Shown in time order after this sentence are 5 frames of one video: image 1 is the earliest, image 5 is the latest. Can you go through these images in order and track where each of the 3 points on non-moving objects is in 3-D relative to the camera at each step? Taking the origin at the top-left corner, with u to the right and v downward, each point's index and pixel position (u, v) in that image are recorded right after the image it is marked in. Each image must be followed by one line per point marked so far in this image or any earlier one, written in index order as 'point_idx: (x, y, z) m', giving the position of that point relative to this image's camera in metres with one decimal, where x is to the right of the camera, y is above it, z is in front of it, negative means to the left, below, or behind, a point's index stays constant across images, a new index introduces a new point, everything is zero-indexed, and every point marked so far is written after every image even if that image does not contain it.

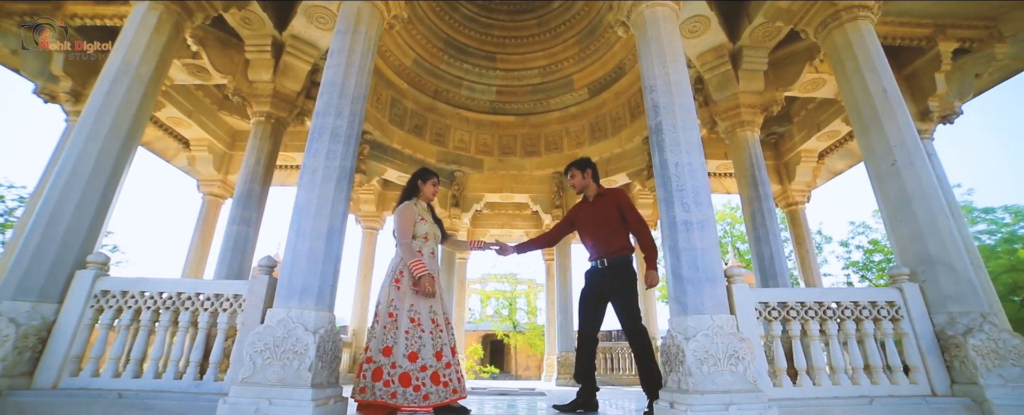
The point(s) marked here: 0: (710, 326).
0: (+1.6, -0.9, +3.5) m
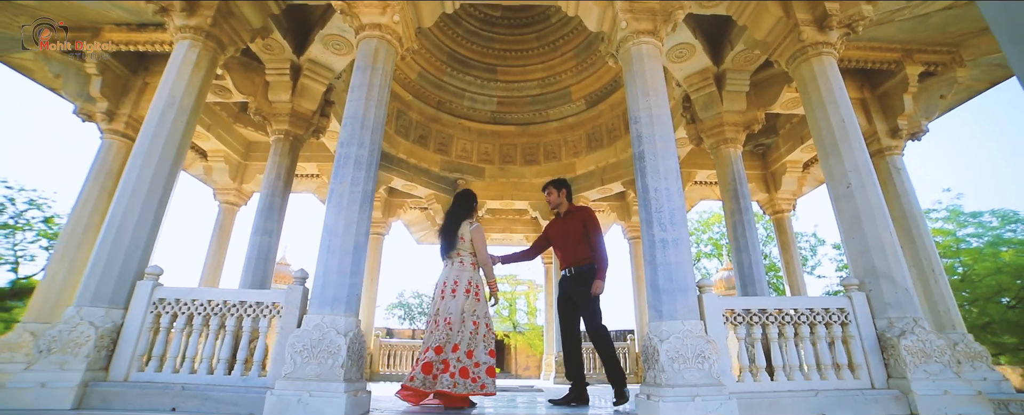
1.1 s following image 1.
0: (+1.6, -1.1, +4.1) m
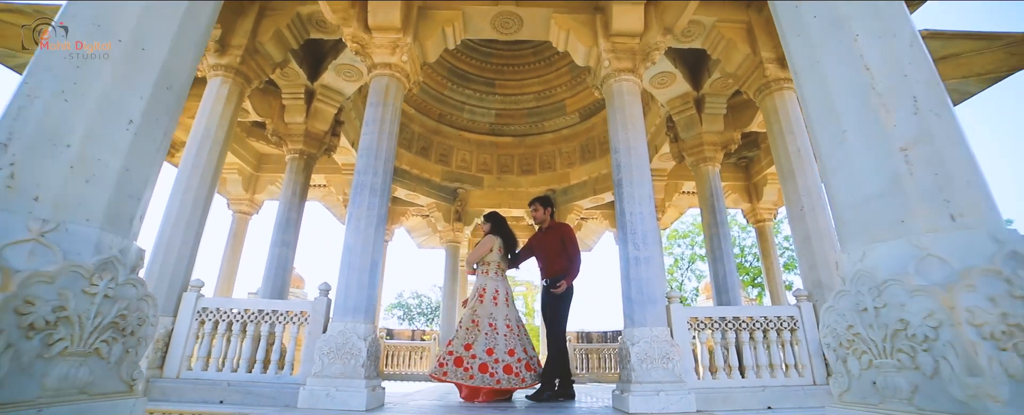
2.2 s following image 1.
0: (+1.5, -1.4, +4.8) m
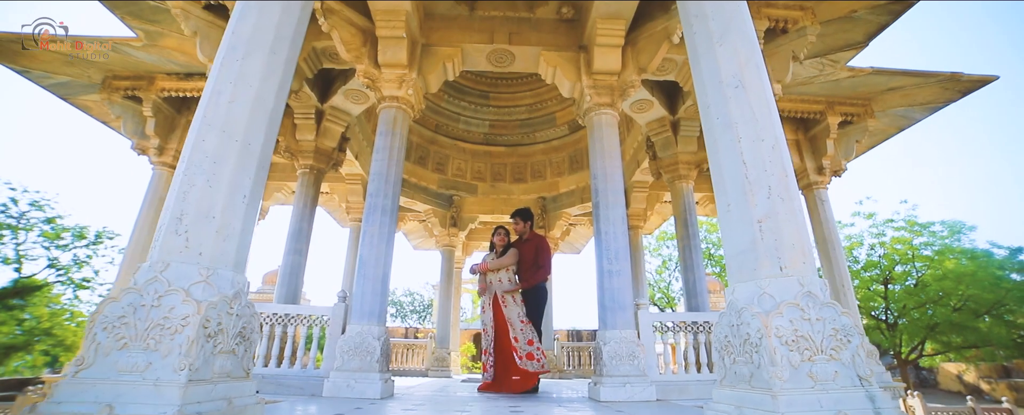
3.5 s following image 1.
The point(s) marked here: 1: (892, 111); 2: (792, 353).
0: (+1.4, -1.7, +5.7) m
1: (+8.5, +2.1, +9.8) m
2: (+1.4, -0.7, +2.2) m
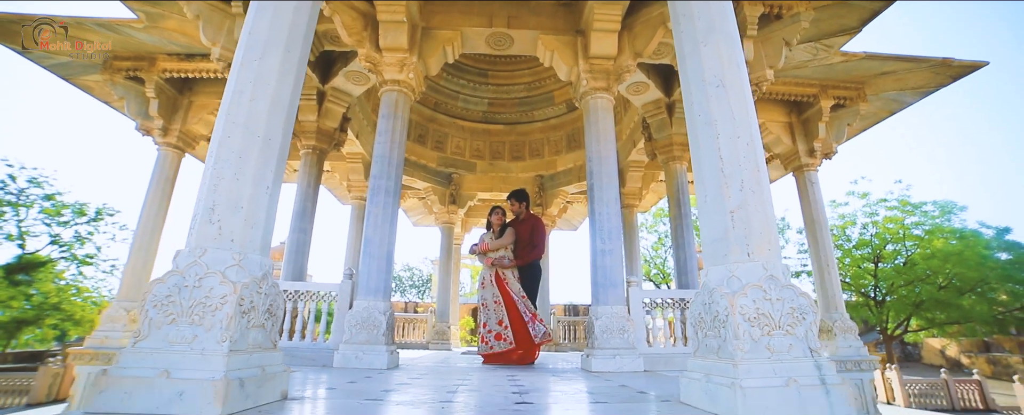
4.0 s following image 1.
0: (+1.4, -1.4, +6.1) m
1: (+8.5, +2.5, +10.0) m
2: (+1.4, -0.7, +2.5) m
